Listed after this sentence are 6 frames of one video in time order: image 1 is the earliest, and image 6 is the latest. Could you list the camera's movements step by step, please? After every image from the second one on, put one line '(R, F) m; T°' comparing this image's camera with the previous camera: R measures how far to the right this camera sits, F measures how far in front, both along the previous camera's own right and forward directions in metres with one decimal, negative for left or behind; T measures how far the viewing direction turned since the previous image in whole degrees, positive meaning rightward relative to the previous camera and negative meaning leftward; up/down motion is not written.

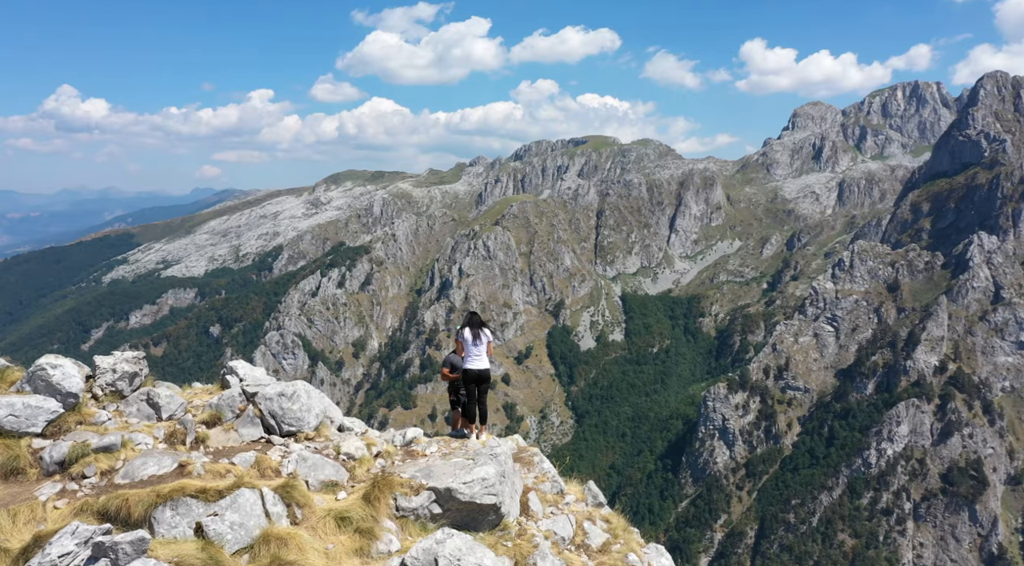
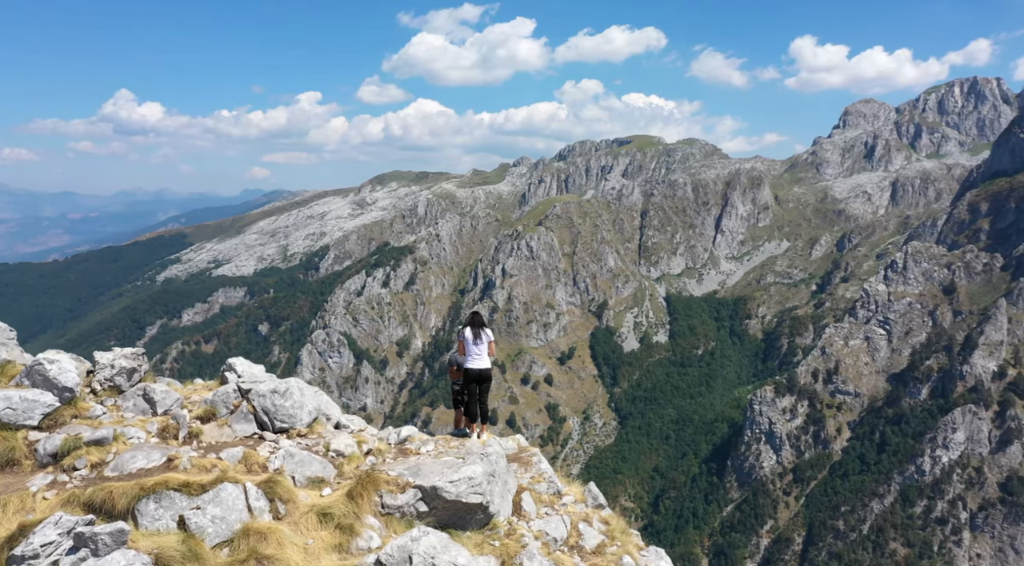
(+1.4, +0.1) m; -3°
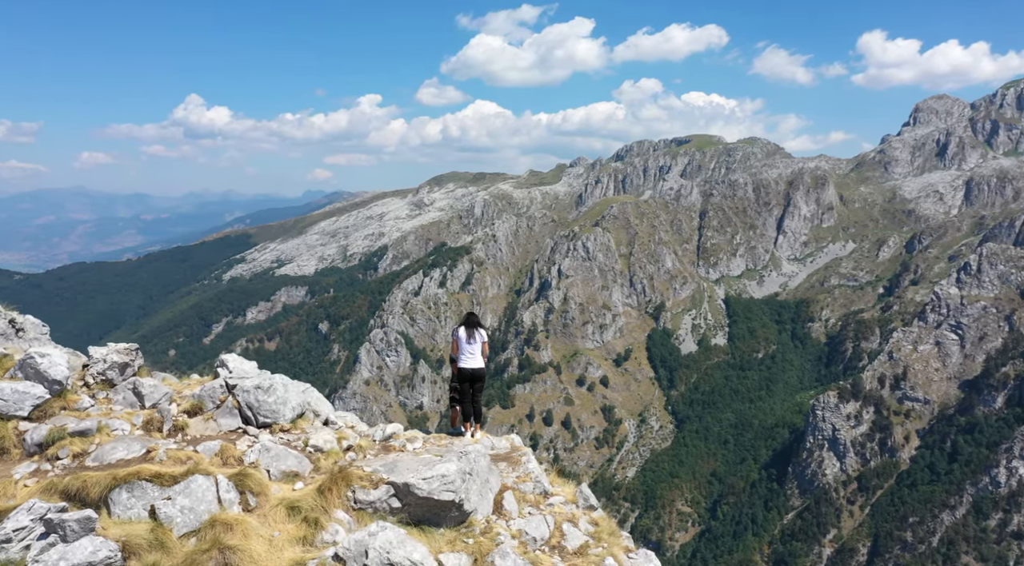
(+2.0, 0.0) m; -4°
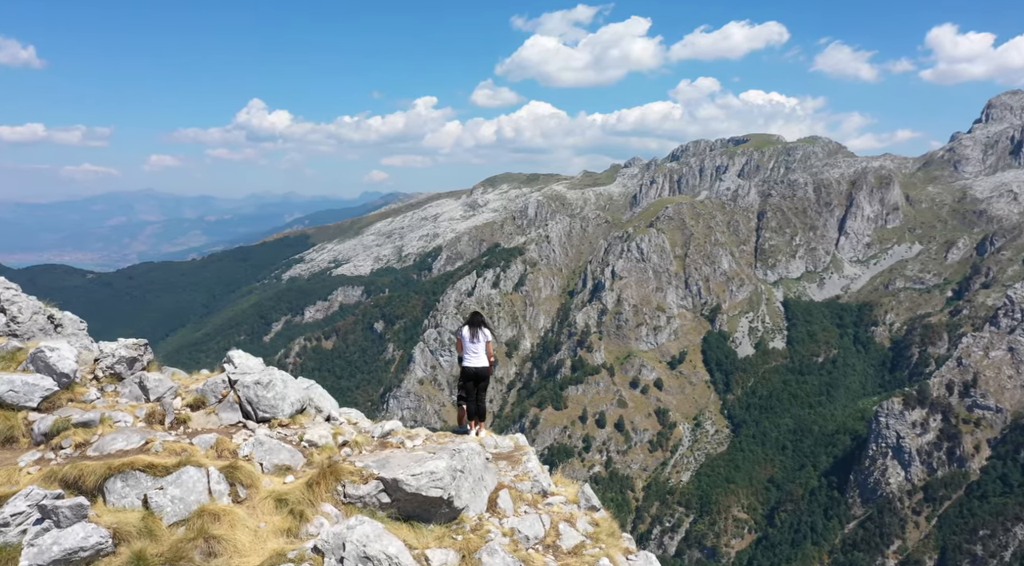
(+1.6, -0.1) m; -4°
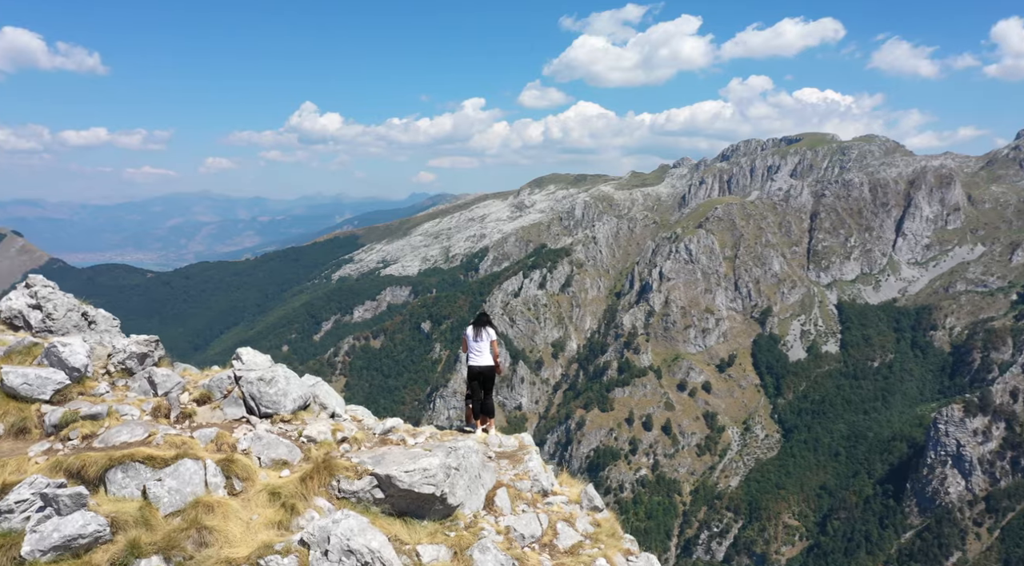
(+1.3, -0.1) m; -3°
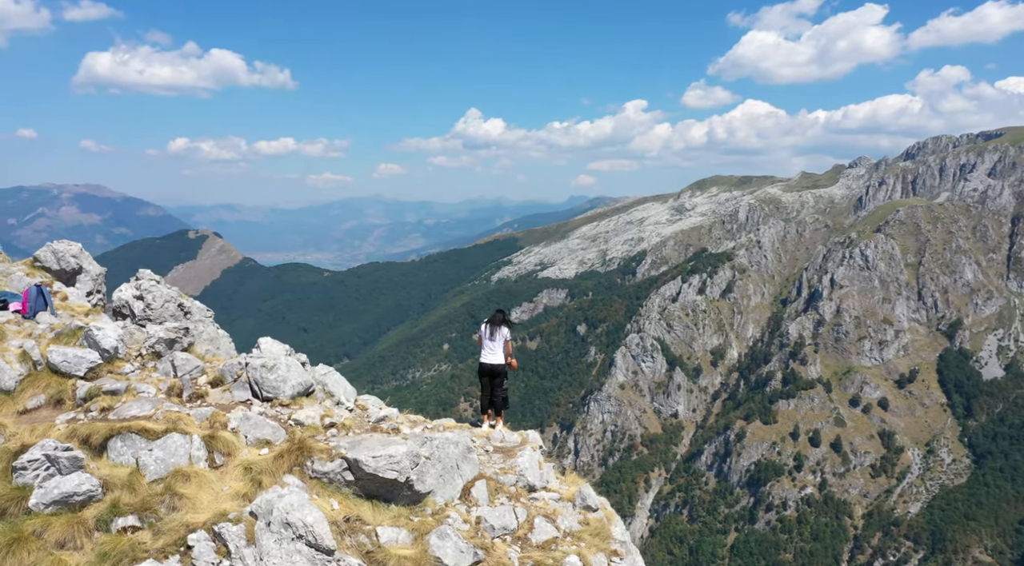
(+5.1, -0.2) m; -11°
